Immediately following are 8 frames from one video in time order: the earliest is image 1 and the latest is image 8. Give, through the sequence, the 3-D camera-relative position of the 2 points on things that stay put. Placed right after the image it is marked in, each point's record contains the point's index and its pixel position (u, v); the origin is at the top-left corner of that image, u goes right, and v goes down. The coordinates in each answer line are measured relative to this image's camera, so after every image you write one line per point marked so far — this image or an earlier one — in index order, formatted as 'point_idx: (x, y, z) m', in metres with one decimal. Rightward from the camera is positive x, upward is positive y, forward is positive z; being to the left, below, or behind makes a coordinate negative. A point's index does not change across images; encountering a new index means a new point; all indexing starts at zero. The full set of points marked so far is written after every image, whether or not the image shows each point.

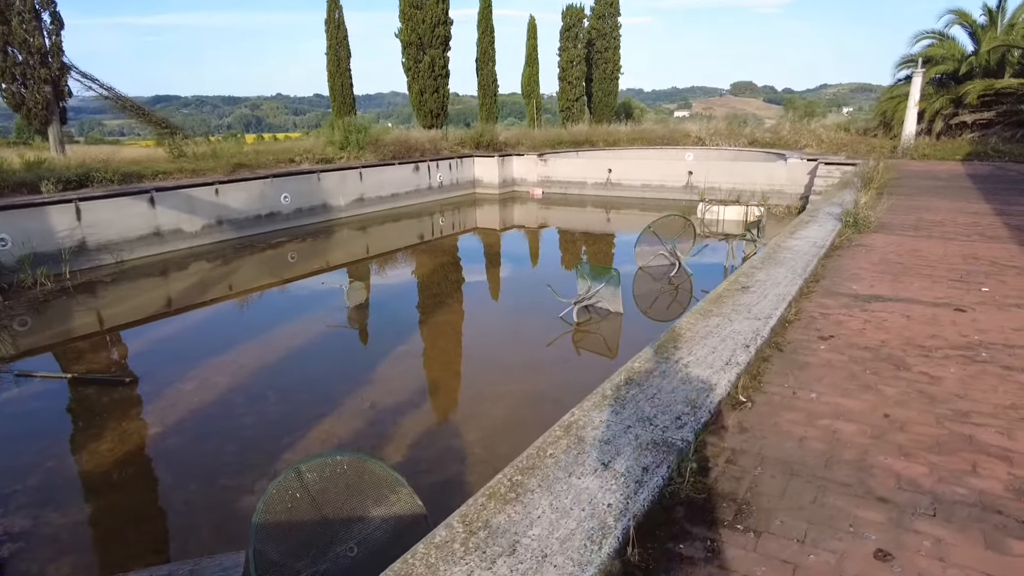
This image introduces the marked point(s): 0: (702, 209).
0: (+3.5, +1.4, +11.6) m
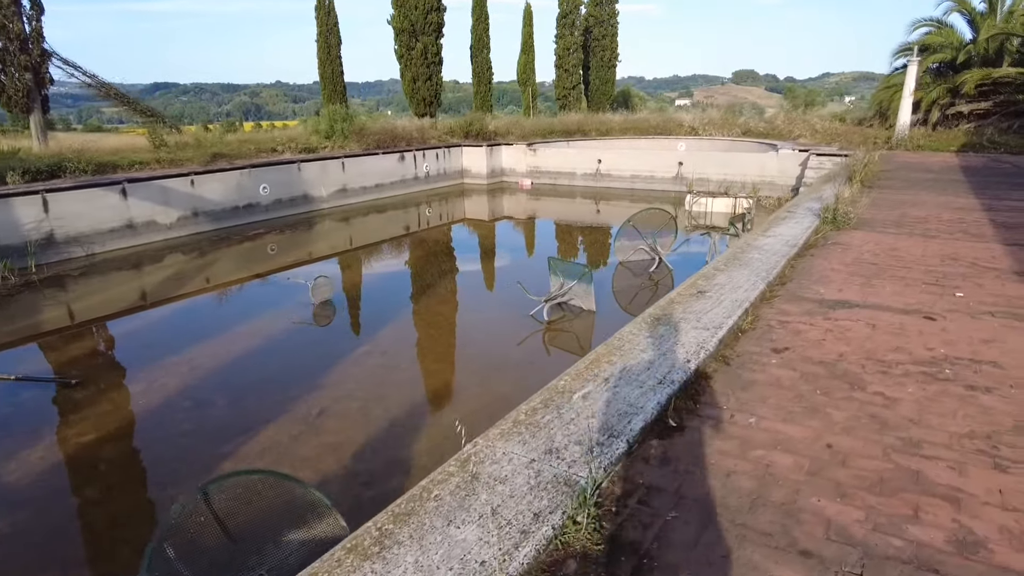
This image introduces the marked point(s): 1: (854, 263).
0: (+3.2, +1.6, +11.4) m
1: (+2.1, +0.2, +4.0) m
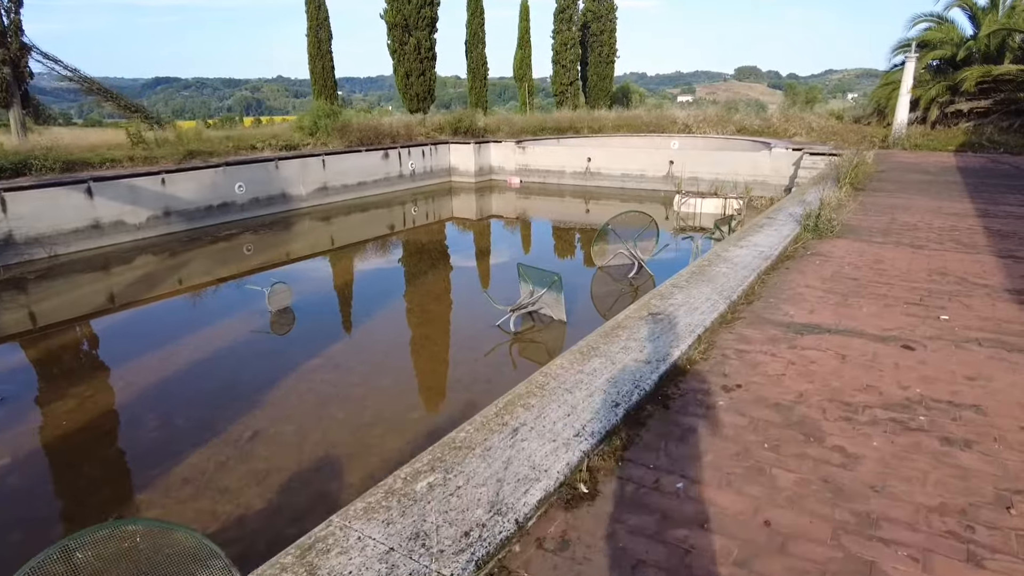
0: (+2.9, +1.5, +11.0) m
1: (+1.8, +0.1, +3.6) m
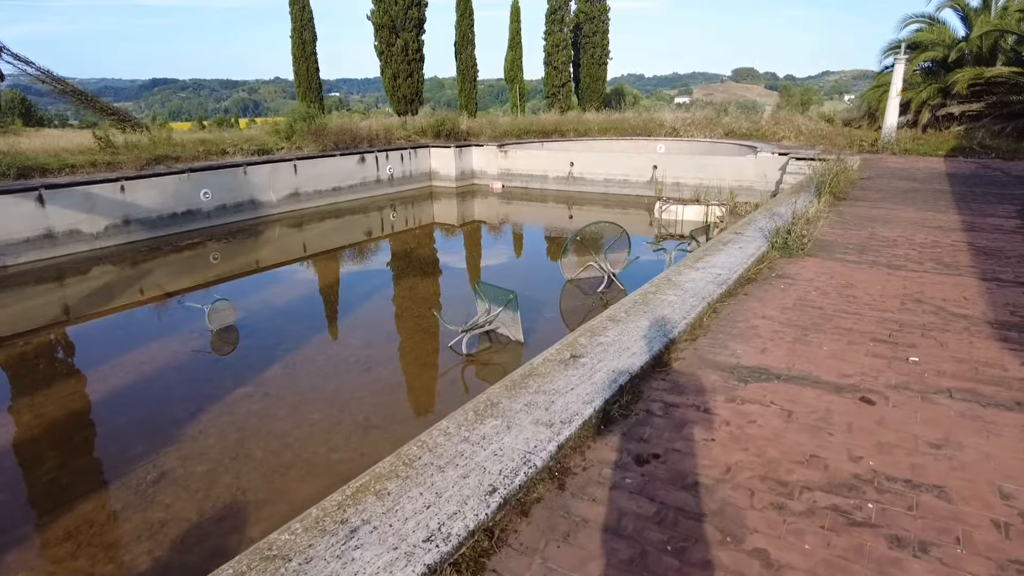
0: (+2.5, +1.3, +10.6) m
1: (+1.4, -0.1, +3.2) m
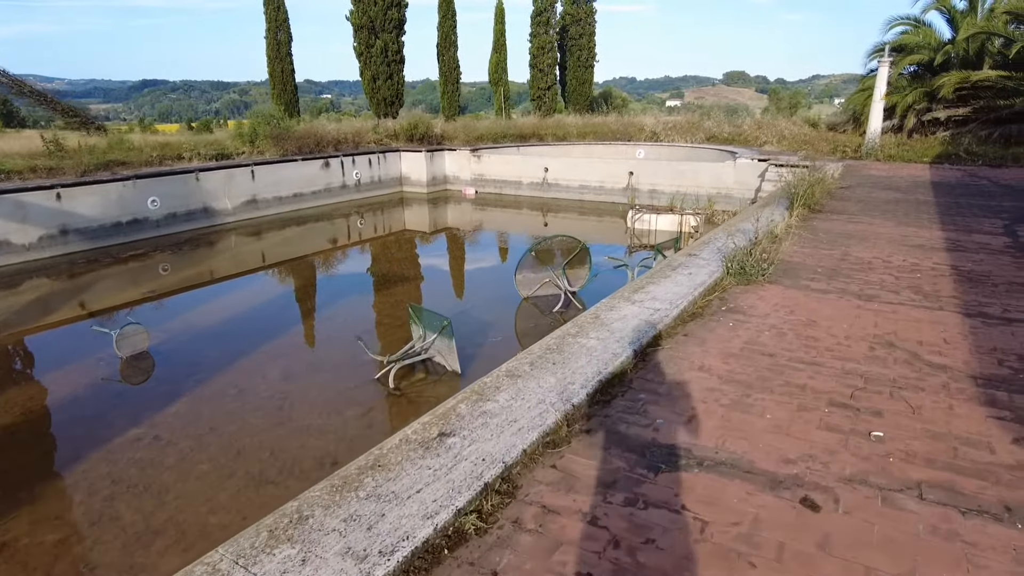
0: (+1.9, +1.1, +10.1) m
1: (+1.0, -0.3, +2.7) m
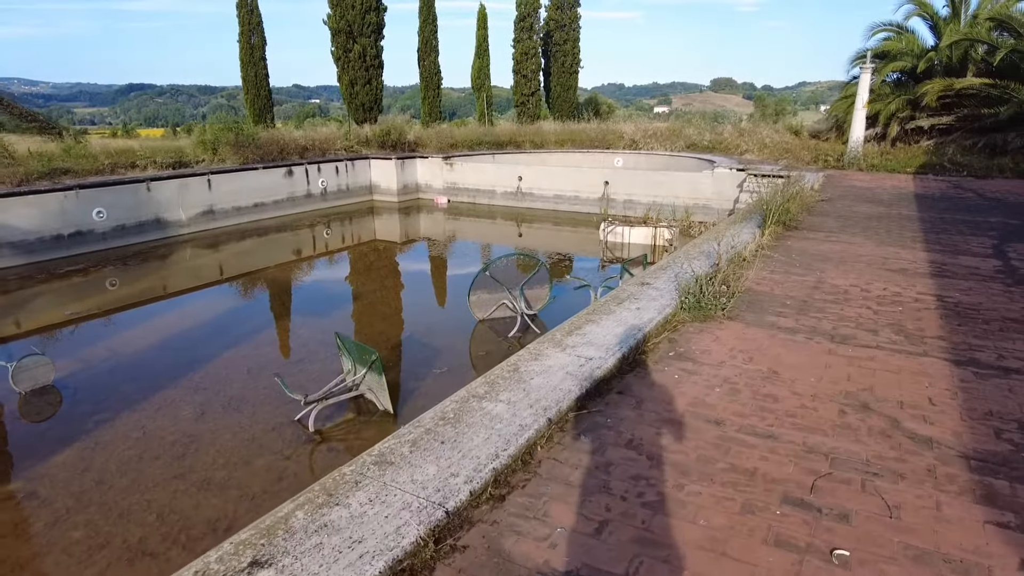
0: (+1.4, +0.9, +9.7) m
1: (+0.6, -0.4, +2.2) m
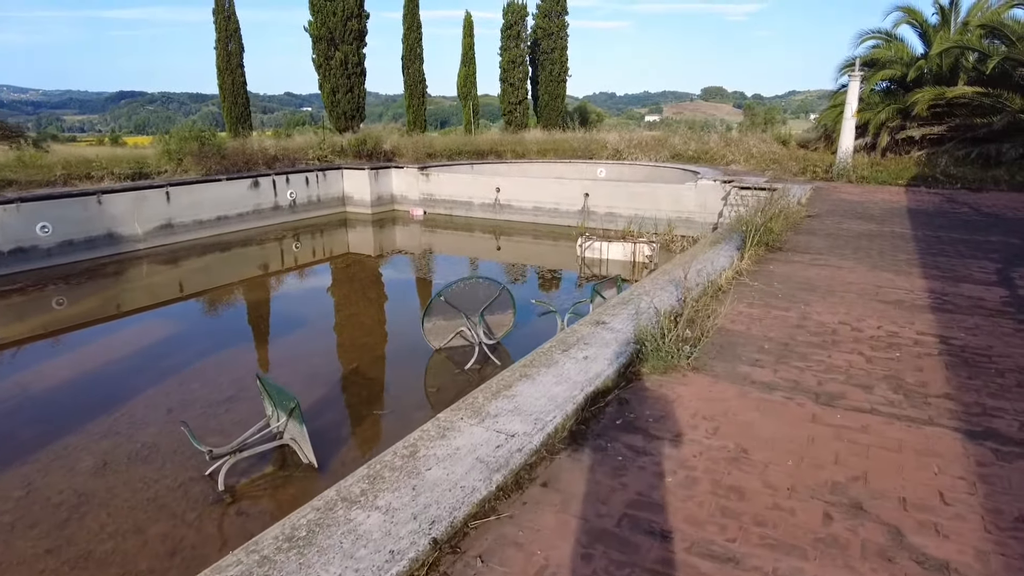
0: (+1.0, +0.6, +9.2) m
1: (+0.3, -0.6, +1.7) m
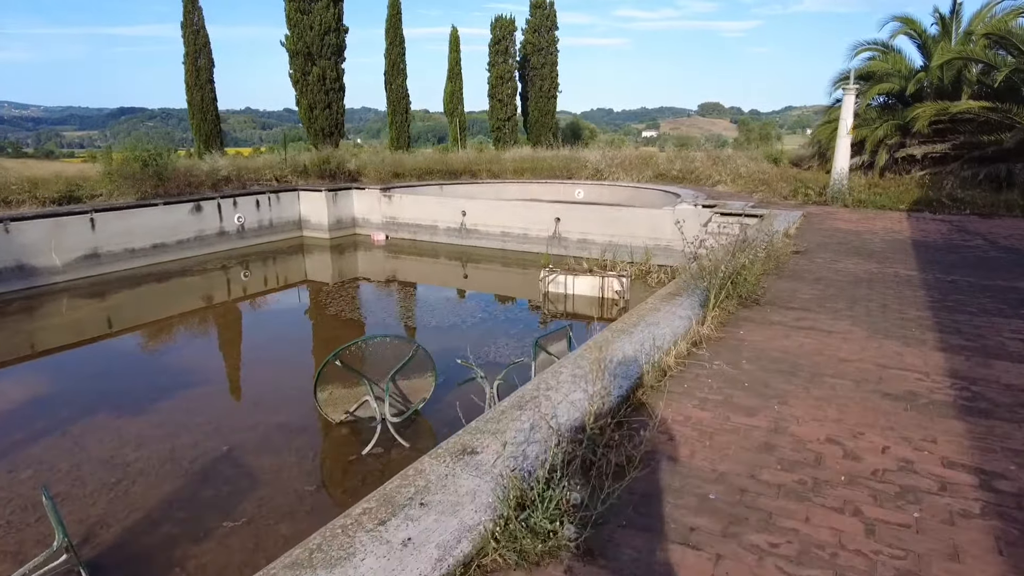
0: (+0.5, +0.1, +8.1) m
1: (-0.3, -0.9, +0.6) m
